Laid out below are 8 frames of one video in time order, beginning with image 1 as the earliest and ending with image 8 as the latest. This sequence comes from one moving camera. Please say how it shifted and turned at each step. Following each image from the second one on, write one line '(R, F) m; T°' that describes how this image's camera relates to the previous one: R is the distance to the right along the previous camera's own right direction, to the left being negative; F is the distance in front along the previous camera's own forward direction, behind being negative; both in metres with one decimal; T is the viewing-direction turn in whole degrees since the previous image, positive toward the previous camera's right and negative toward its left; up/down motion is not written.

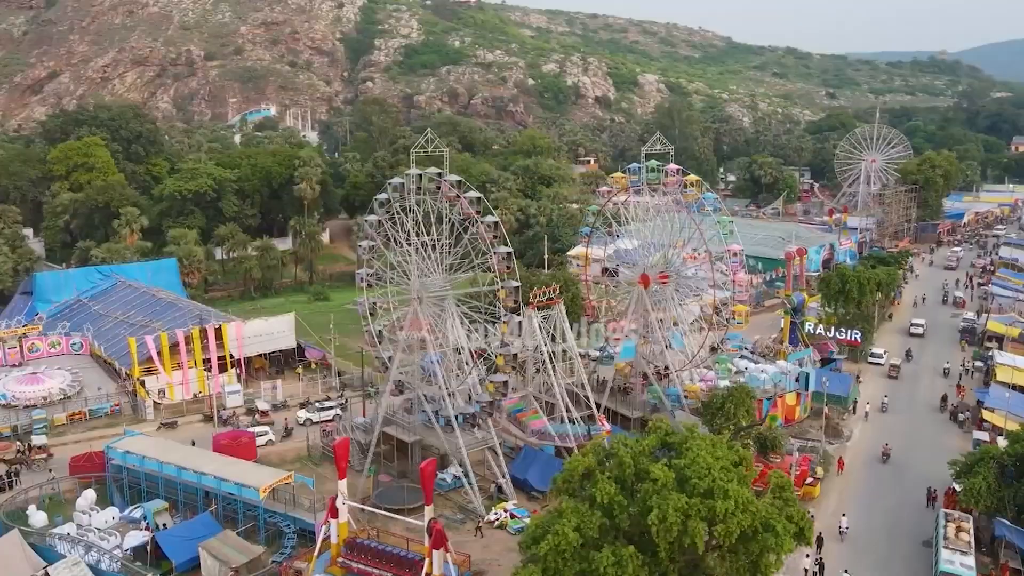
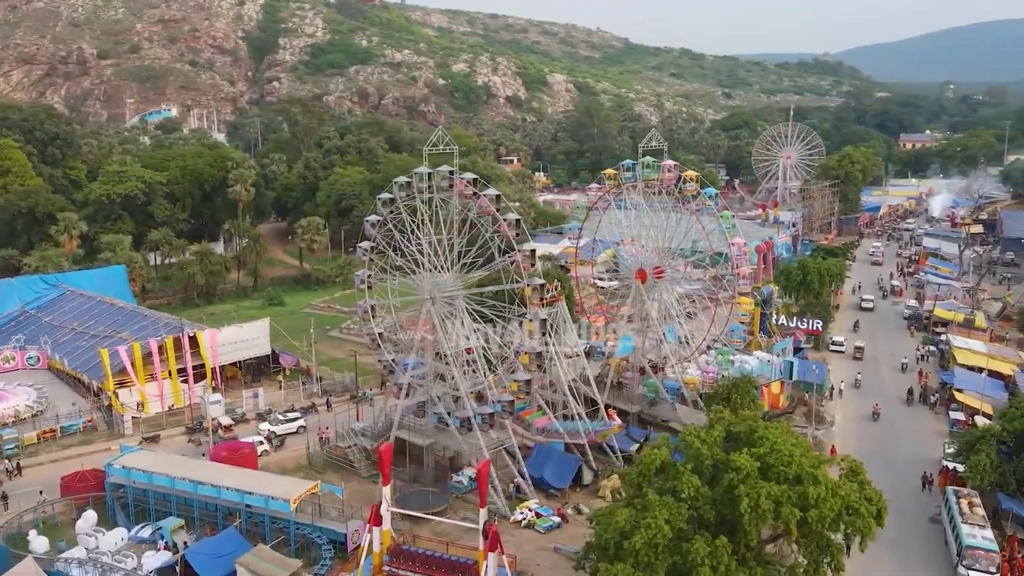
(-3.7, +0.4) m; +6°
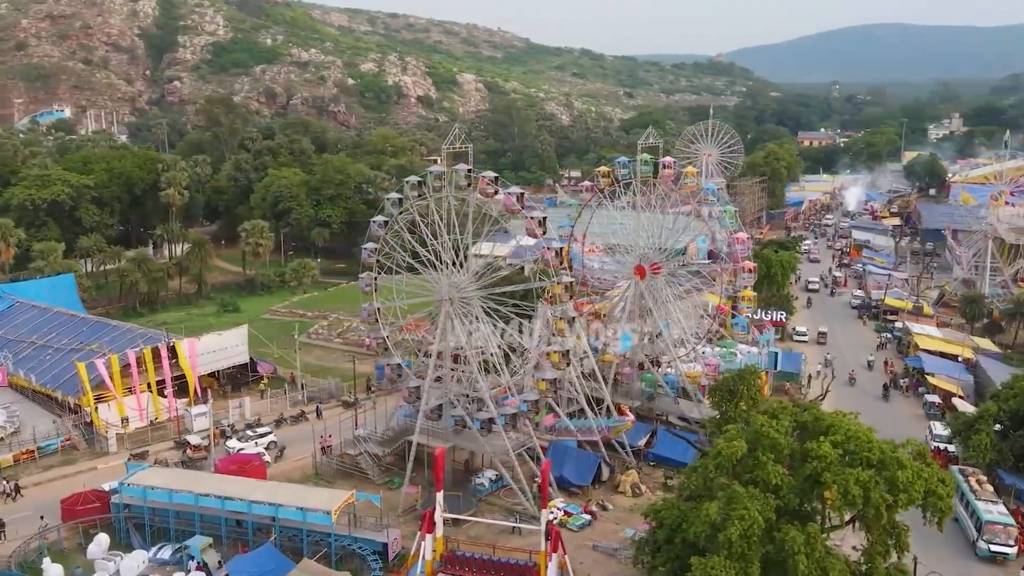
(-3.8, +0.4) m; +6°
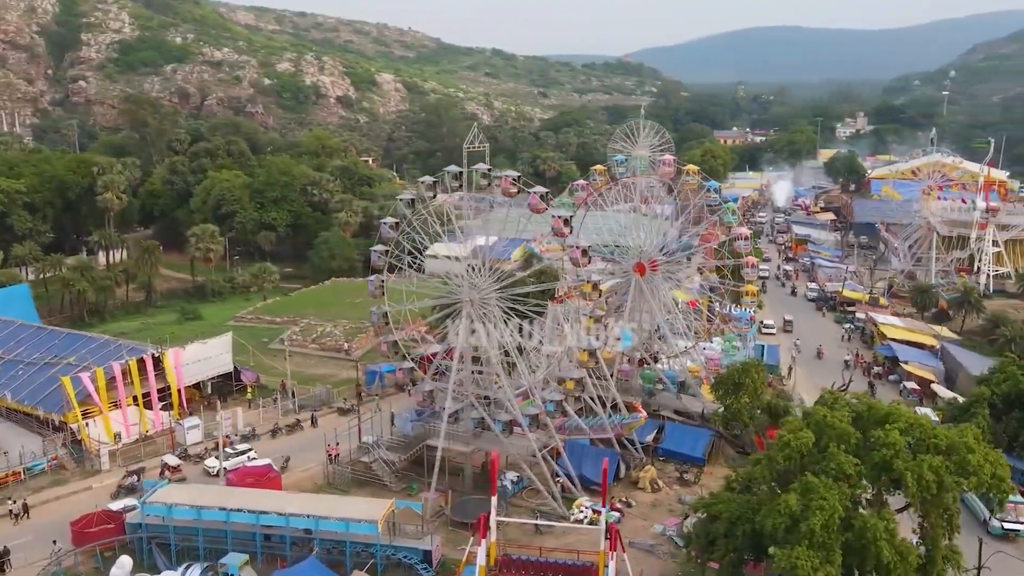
(-3.4, +0.4) m; +6°
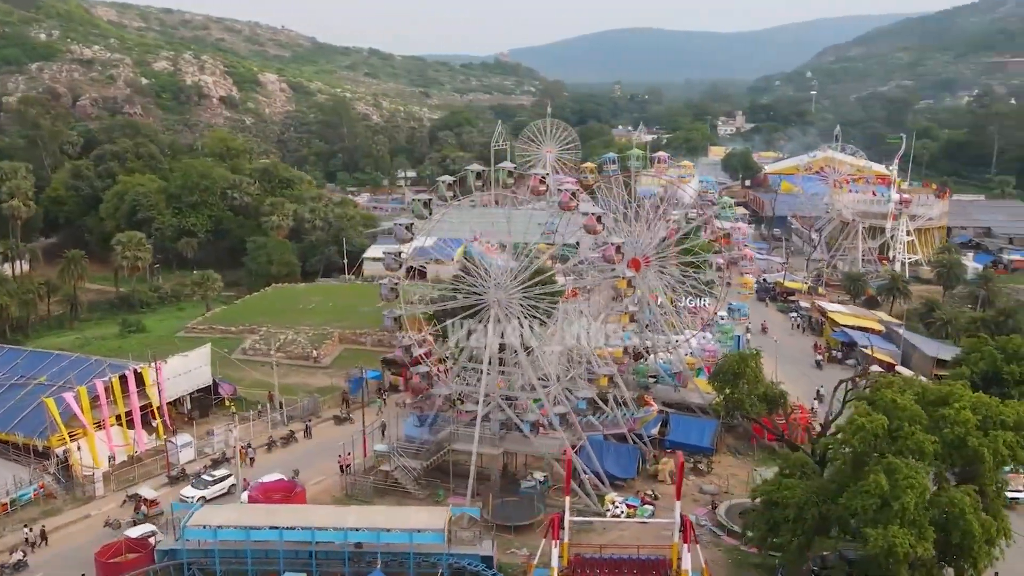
(-4.6, +0.5) m; +8°
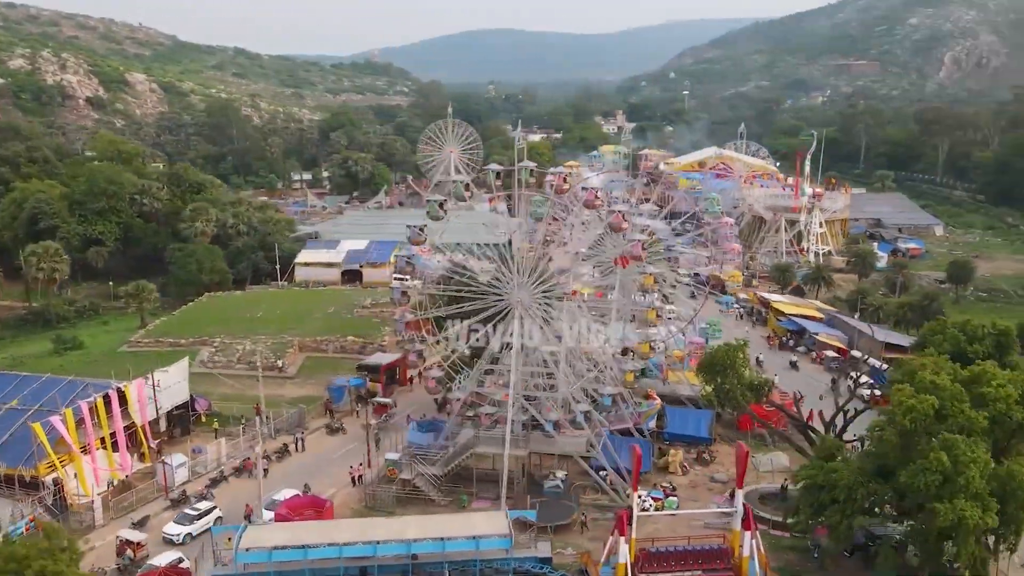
(-4.6, +0.5) m; +8°
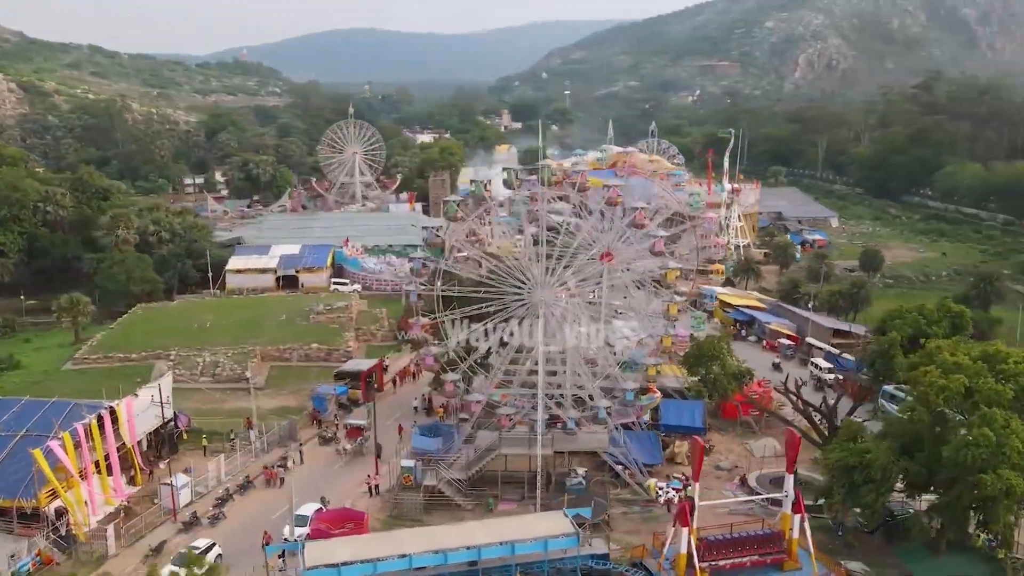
(-4.5, +0.4) m; +8°
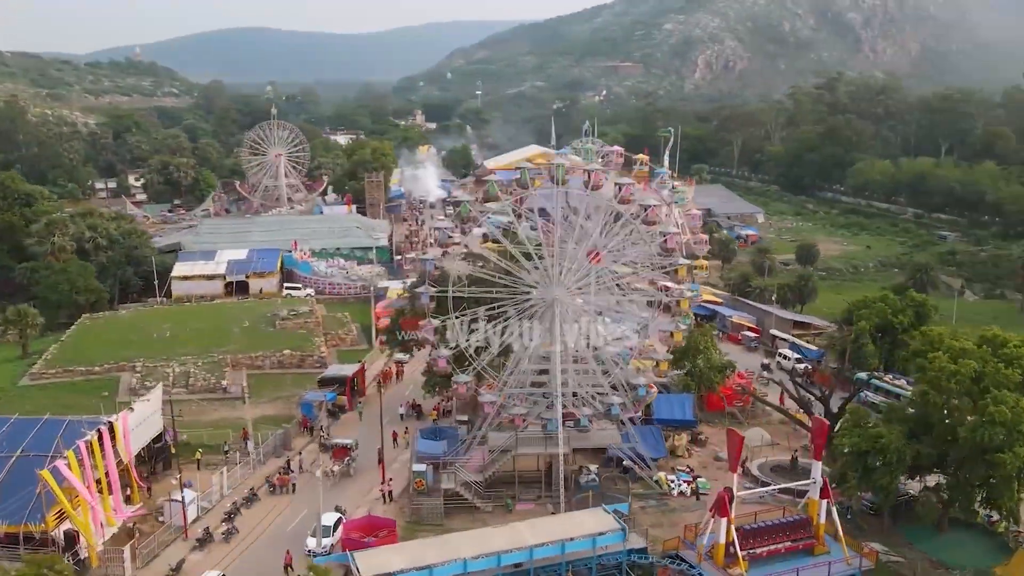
(-3.4, +0.2) m; +6°
